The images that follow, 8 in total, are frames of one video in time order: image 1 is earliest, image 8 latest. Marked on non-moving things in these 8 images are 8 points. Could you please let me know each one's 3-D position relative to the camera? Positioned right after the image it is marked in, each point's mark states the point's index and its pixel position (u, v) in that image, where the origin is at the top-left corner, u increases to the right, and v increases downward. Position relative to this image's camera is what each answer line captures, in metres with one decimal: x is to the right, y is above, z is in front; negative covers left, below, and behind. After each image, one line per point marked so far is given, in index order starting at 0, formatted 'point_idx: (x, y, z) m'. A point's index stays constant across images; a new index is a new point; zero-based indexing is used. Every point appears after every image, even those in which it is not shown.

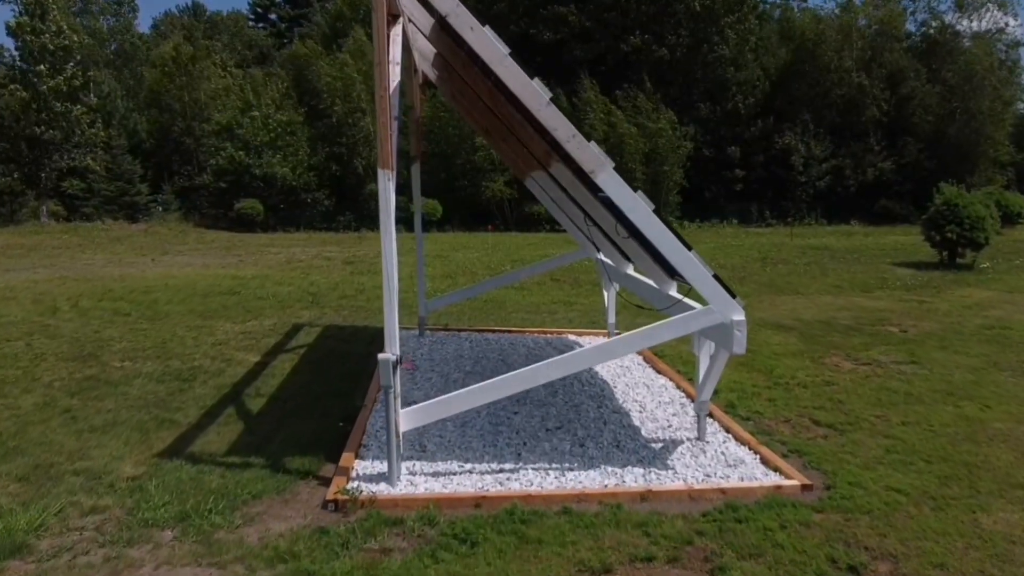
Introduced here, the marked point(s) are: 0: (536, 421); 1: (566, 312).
0: (+0.2, -1.0, +5.5) m
1: (+0.7, -0.3, +9.9) m
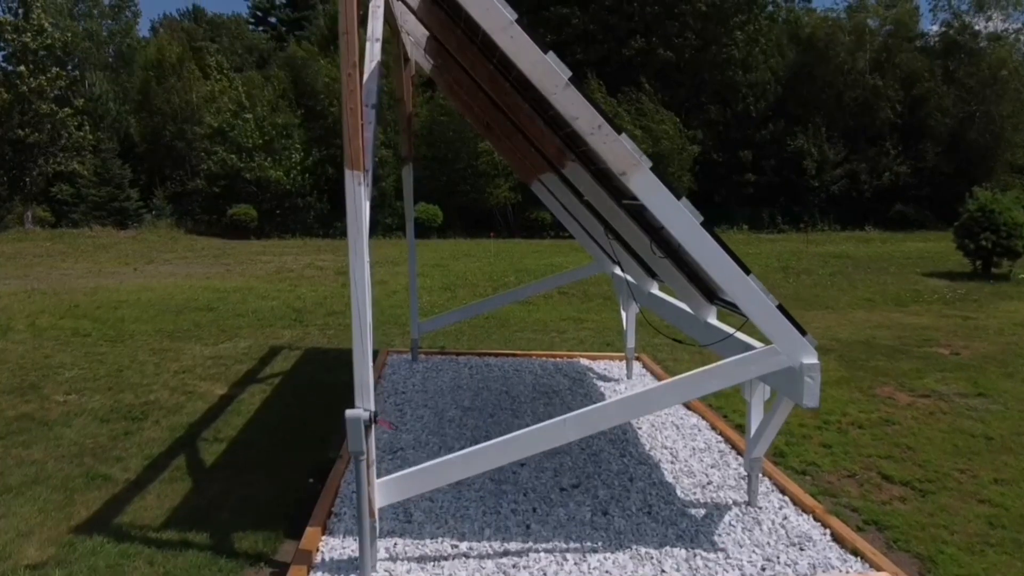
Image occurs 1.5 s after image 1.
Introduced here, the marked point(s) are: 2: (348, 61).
0: (+0.2, -1.1, +4.5) m
1: (+0.8, -0.5, +9.0) m
2: (-0.7, +1.0, +3.2) m
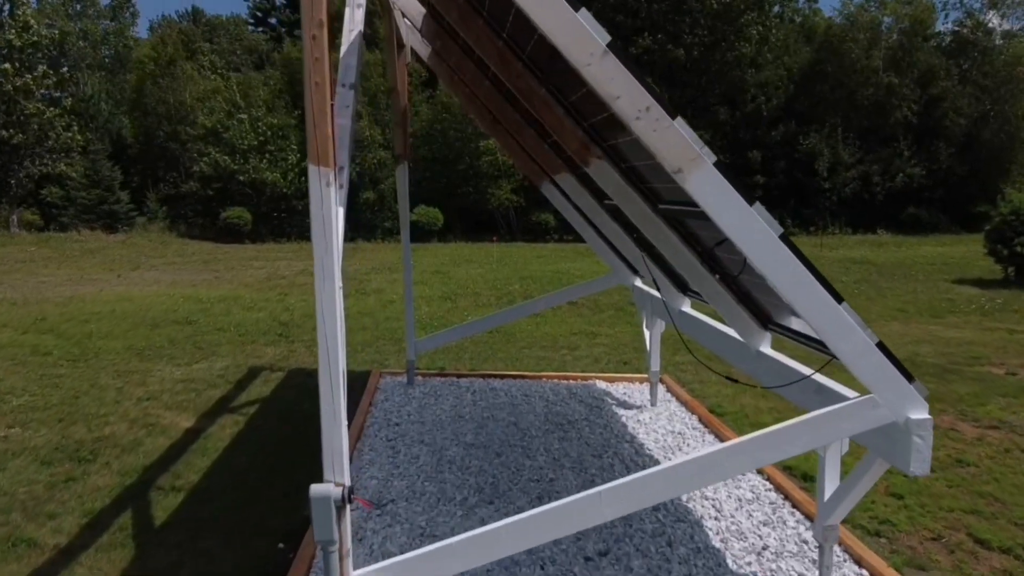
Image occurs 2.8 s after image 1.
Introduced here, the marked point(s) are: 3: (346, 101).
0: (+0.3, -1.3, +3.7) m
1: (+0.8, -0.6, +8.2) m
2: (-0.6, +0.9, +2.4) m
3: (-0.7, +0.8, +3.0) m
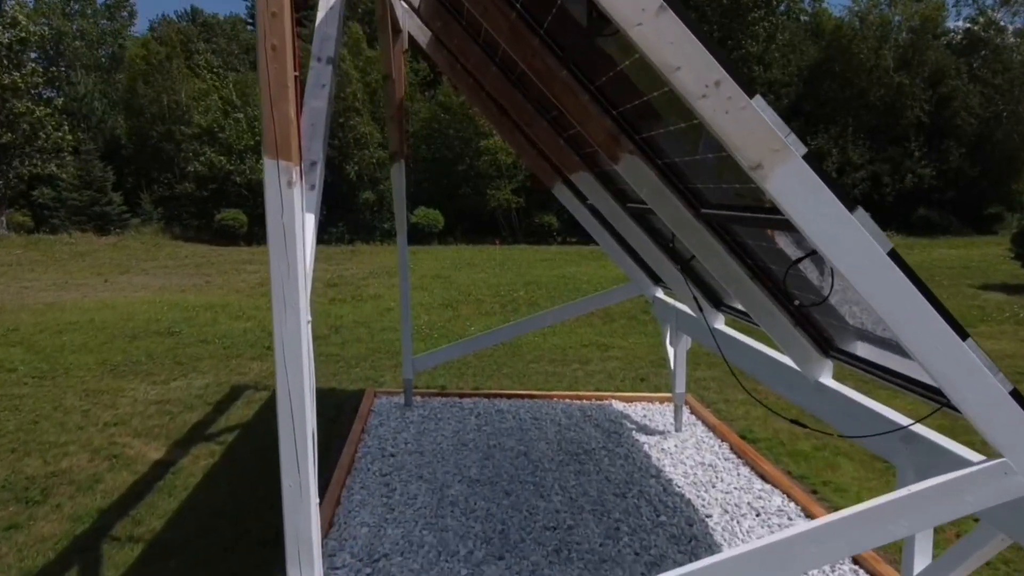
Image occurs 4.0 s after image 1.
0: (+0.3, -1.3, +3.1) m
1: (+0.9, -0.7, +7.5) m
2: (-0.6, +0.8, +1.8) m
3: (-0.6, +0.7, +2.4) m
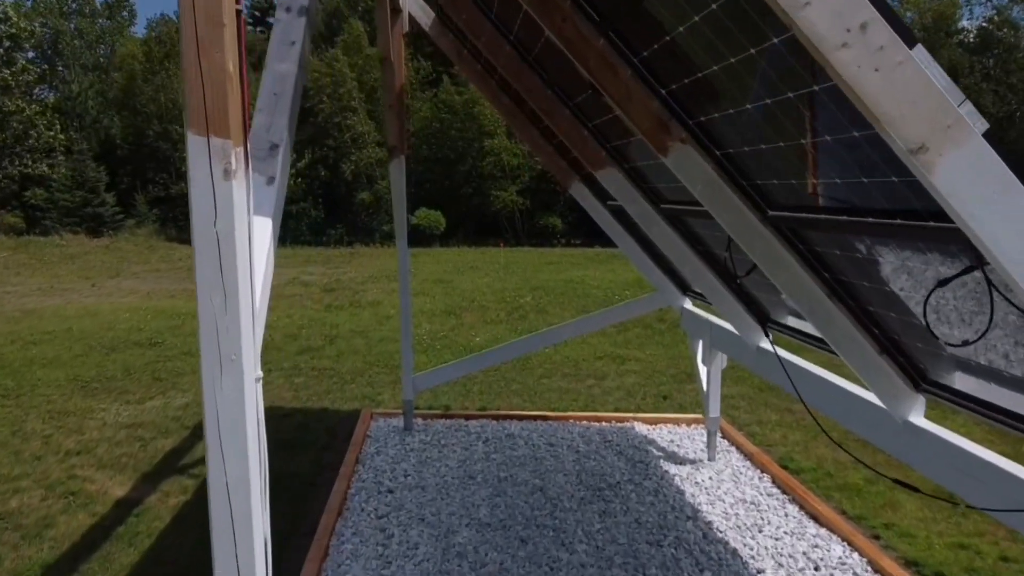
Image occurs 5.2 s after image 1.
0: (+0.4, -1.4, +2.5) m
1: (+1.0, -0.8, +6.9) m
2: (-0.5, +0.7, +1.2) m
3: (-0.5, +0.6, +1.8) m
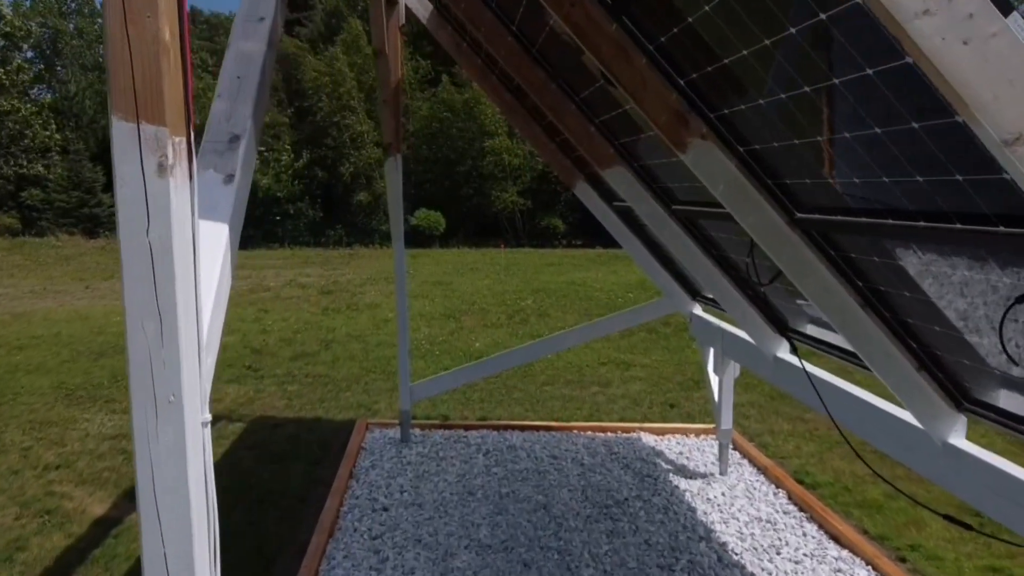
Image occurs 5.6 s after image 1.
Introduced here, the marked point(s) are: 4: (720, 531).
0: (+0.4, -1.4, +2.3) m
1: (+1.0, -0.8, +6.7) m
2: (-0.5, +0.7, +1.0) m
3: (-0.5, +0.6, +1.6) m
4: (+1.1, -1.3, +4.0) m
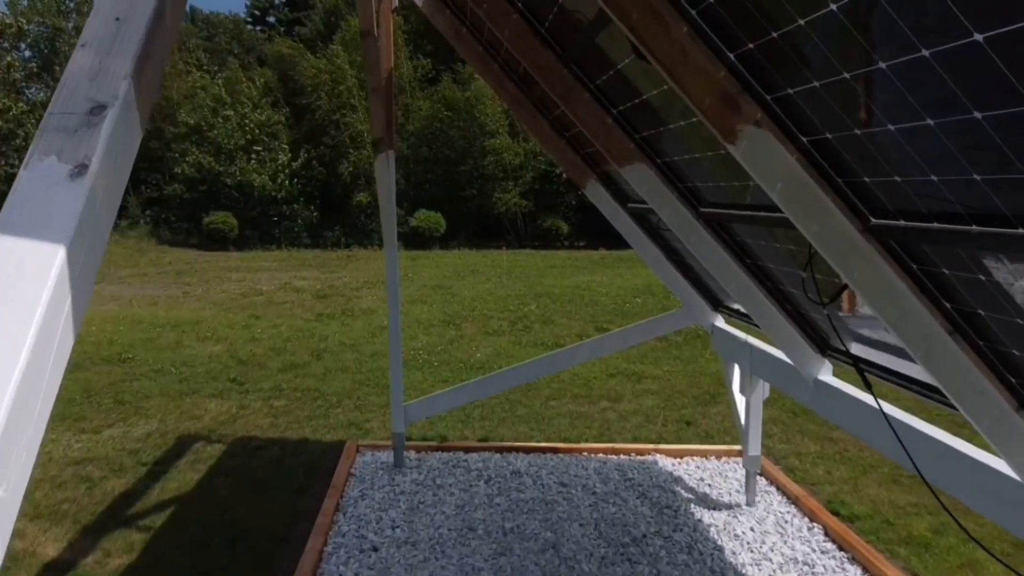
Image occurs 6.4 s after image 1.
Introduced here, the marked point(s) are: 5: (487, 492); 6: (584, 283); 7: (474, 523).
0: (+0.5, -1.5, +1.8) m
1: (+1.0, -0.9, +6.2) m
2: (-0.5, +0.6, +0.5) m
3: (-0.5, +0.5, +1.1) m
4: (+1.1, -1.3, +3.5) m
5: (-0.1, -1.2, +4.3) m
6: (+1.2, +0.1, +12.9) m
7: (-0.2, -1.2, +3.9) m
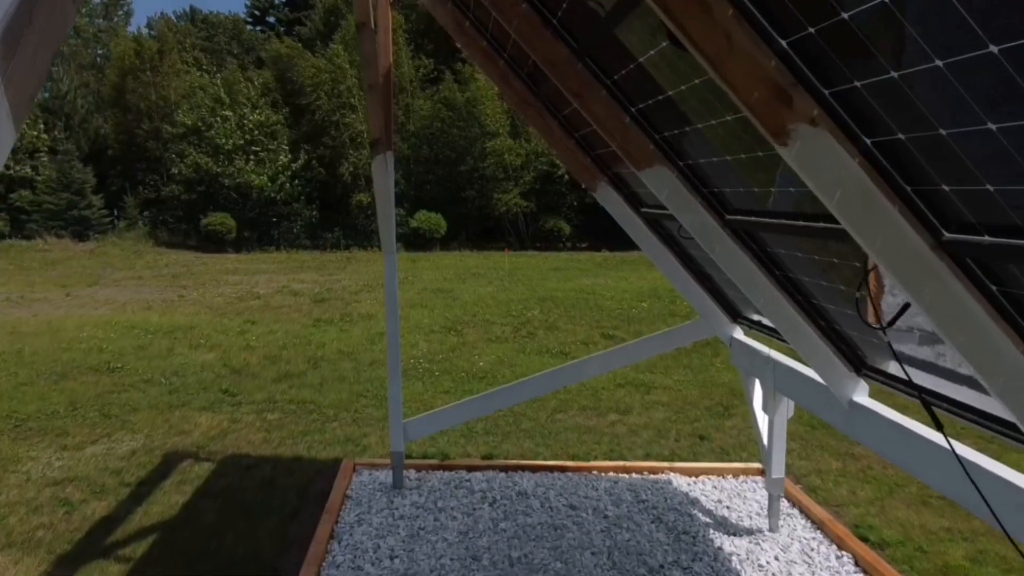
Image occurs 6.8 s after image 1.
0: (+0.5, -1.6, +1.5) m
1: (+1.1, -1.0, +6.0) m
2: (-0.4, +0.6, +0.3) m
3: (-0.5, +0.5, +0.9) m
4: (+1.1, -1.4, +3.2) m
5: (-0.1, -1.2, +4.0) m
6: (+1.3, 0.0, +12.6) m
7: (-0.2, -1.3, +3.7) m
